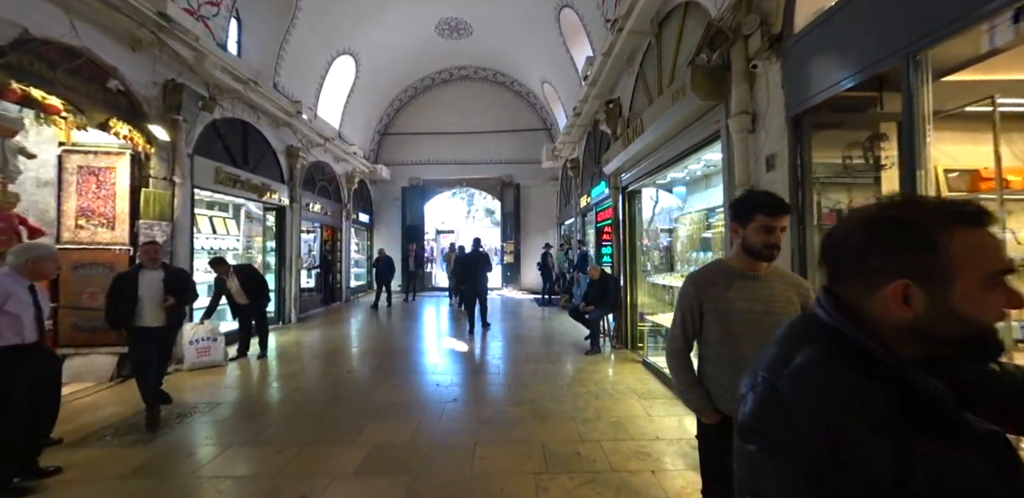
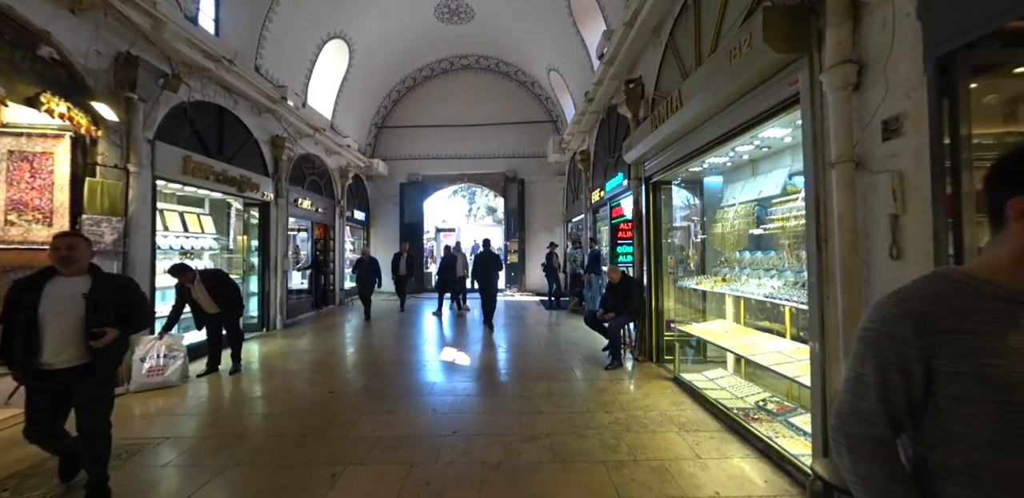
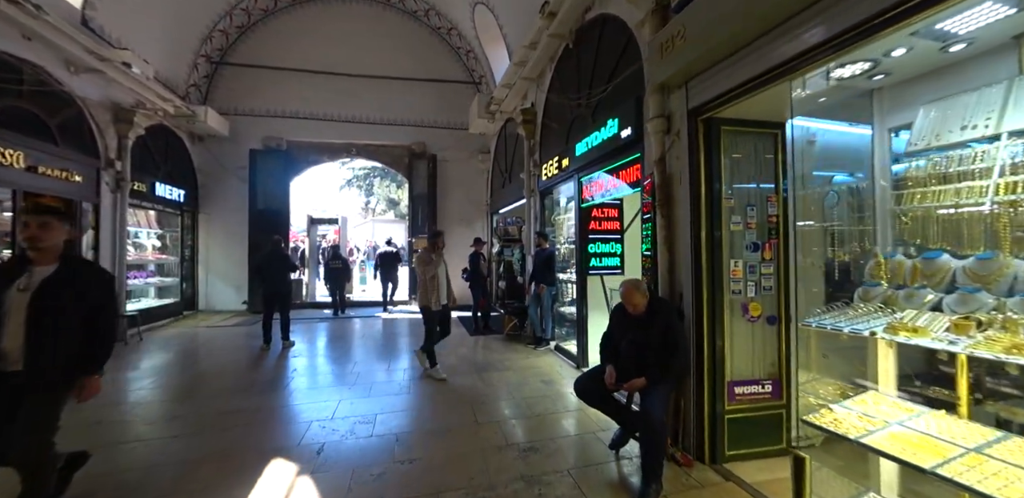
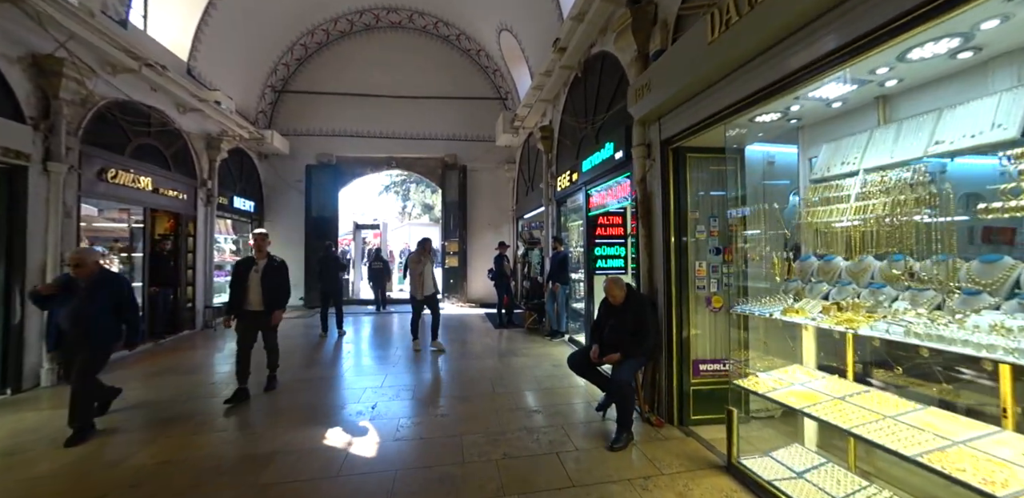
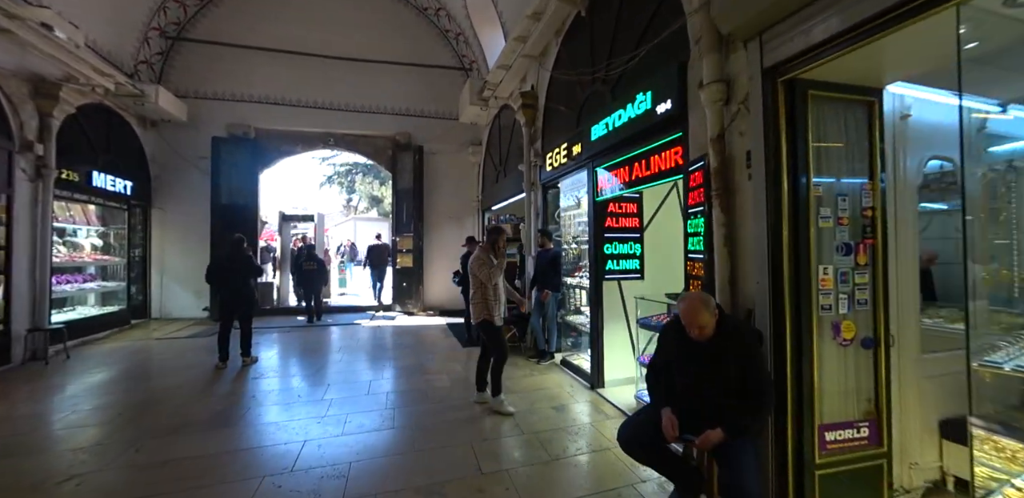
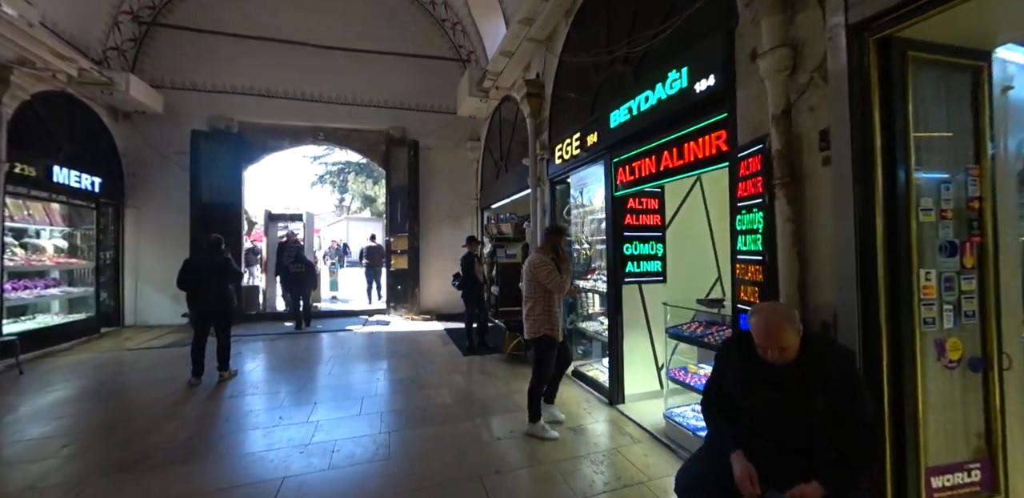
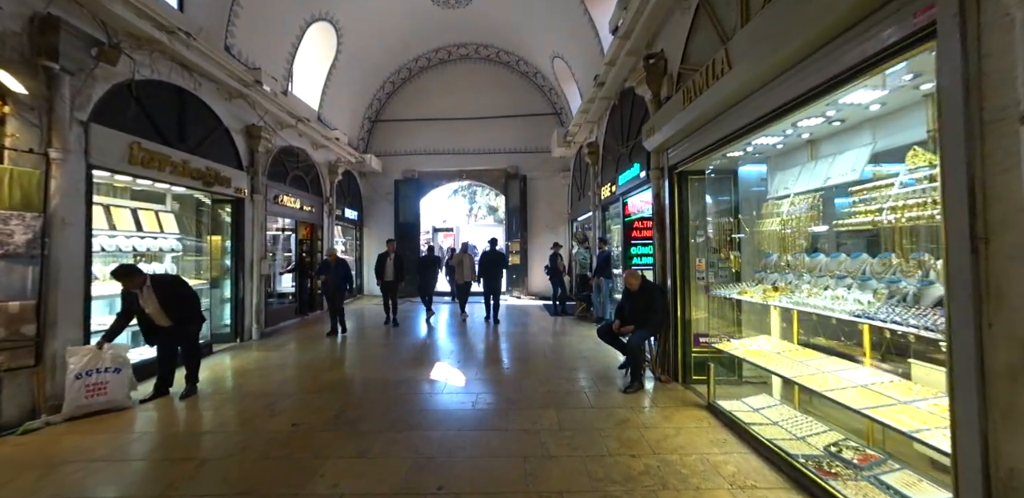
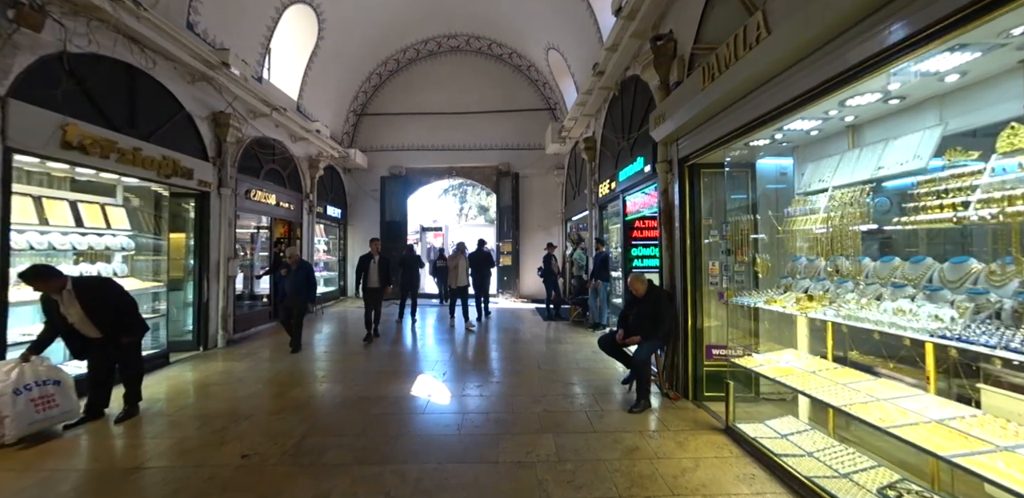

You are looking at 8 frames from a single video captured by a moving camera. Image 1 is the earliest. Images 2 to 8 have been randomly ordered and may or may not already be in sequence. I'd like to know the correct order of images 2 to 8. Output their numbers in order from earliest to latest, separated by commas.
2, 7, 8, 4, 3, 5, 6
